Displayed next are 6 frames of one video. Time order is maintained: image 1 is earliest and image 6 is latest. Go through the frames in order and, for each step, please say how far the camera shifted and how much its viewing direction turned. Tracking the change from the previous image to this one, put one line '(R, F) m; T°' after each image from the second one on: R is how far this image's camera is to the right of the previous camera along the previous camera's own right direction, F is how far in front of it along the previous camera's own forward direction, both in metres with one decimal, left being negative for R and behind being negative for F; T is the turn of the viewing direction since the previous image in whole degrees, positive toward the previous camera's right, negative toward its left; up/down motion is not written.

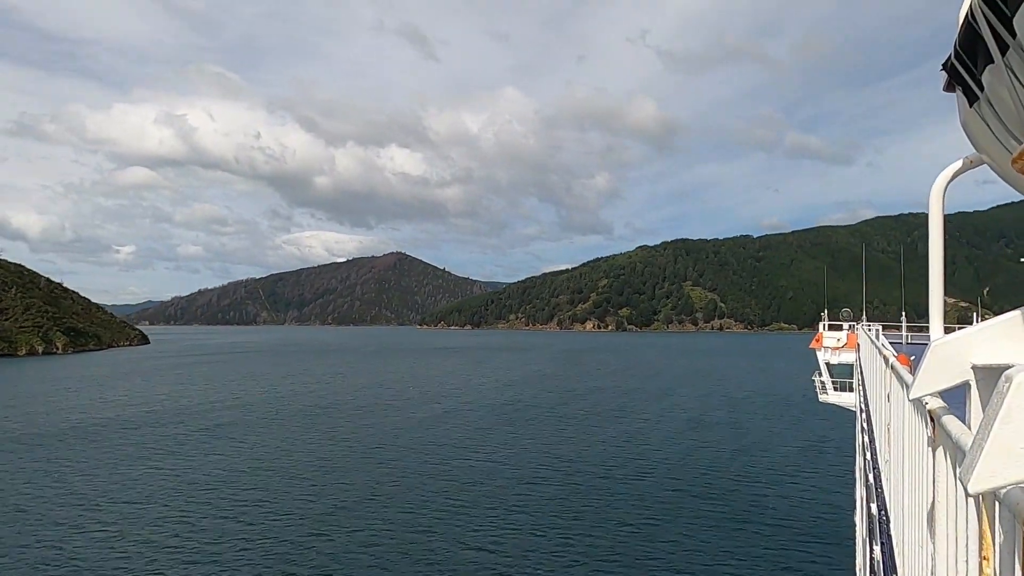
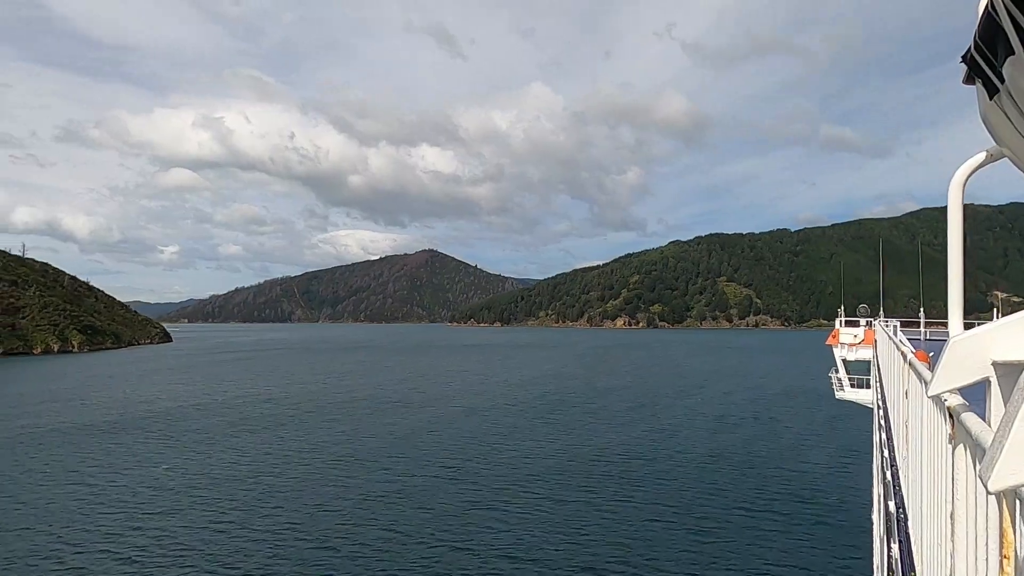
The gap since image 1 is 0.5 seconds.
(+1.4, +0.9) m; -3°
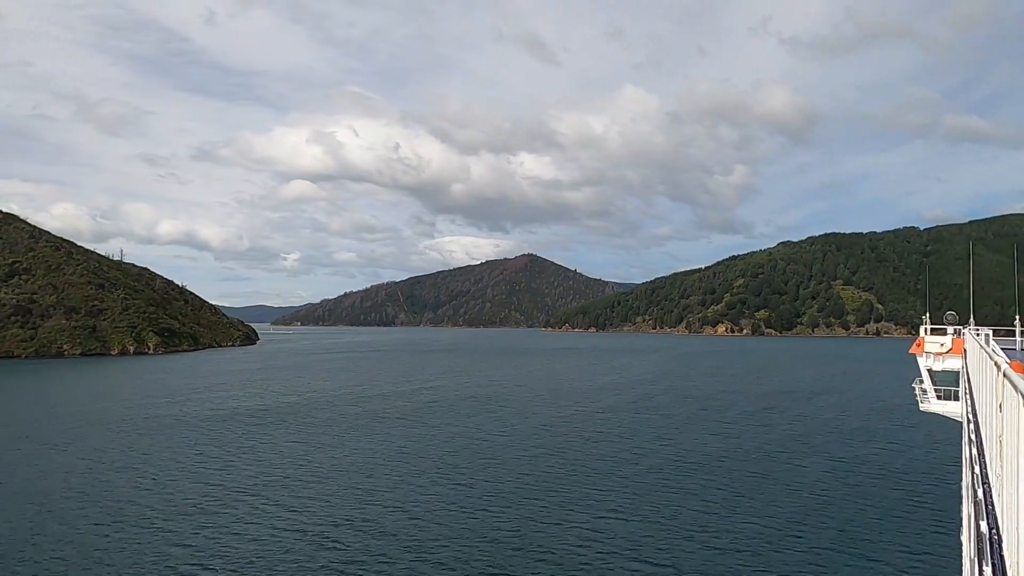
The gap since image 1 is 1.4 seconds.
(+2.2, +3.0) m; -9°
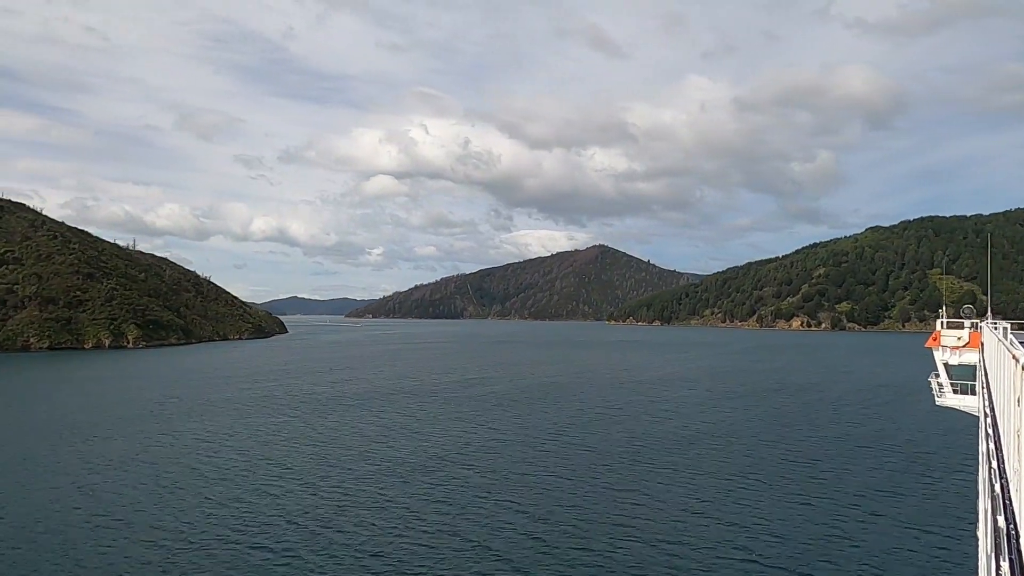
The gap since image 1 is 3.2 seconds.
(+4.2, +5.7) m; -6°
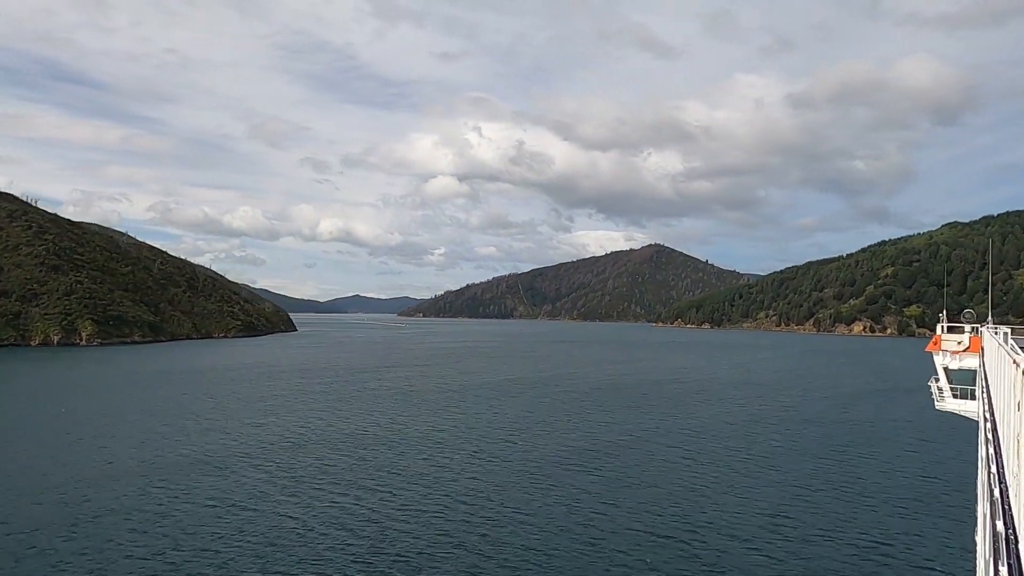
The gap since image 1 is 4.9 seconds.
(+4.2, +5.3) m; -5°
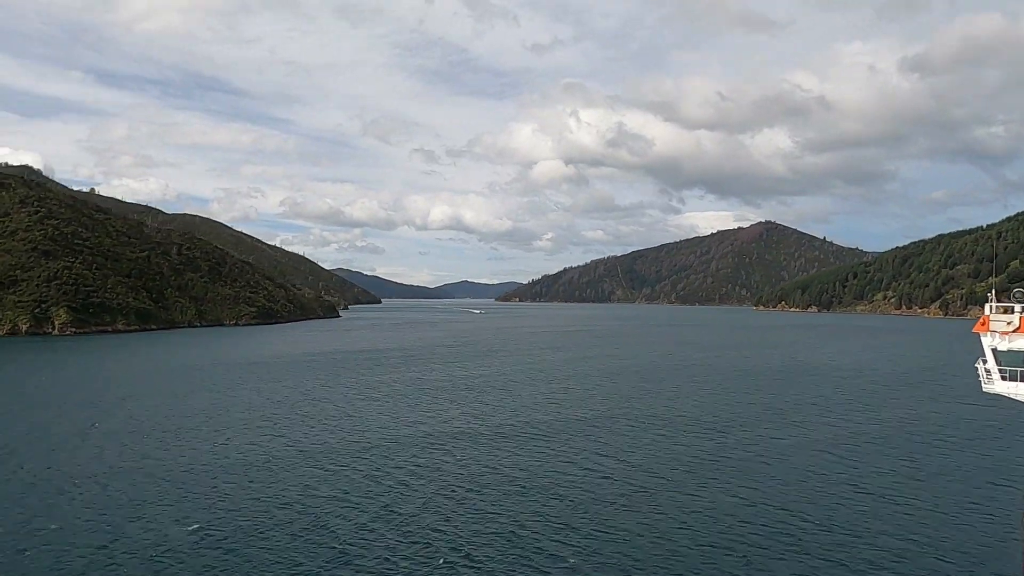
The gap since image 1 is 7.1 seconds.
(+5.4, +6.8) m; -9°
